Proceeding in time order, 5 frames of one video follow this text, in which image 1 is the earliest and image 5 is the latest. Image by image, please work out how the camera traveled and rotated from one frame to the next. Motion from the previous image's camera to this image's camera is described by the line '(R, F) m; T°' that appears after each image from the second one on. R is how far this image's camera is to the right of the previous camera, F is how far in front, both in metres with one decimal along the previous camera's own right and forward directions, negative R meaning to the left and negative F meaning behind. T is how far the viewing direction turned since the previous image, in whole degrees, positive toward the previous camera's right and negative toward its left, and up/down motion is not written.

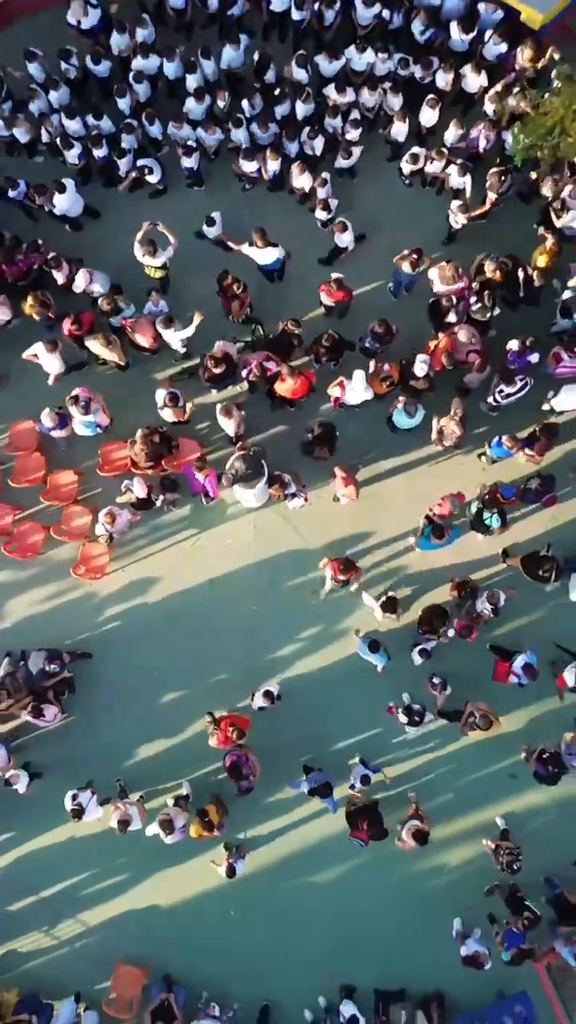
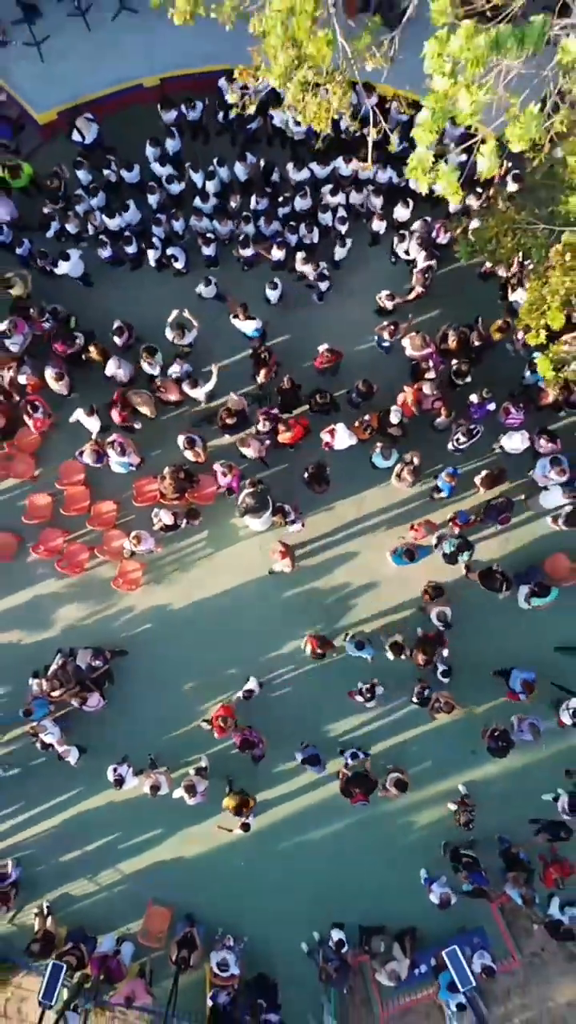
(+0.1, -1.9) m; -1°
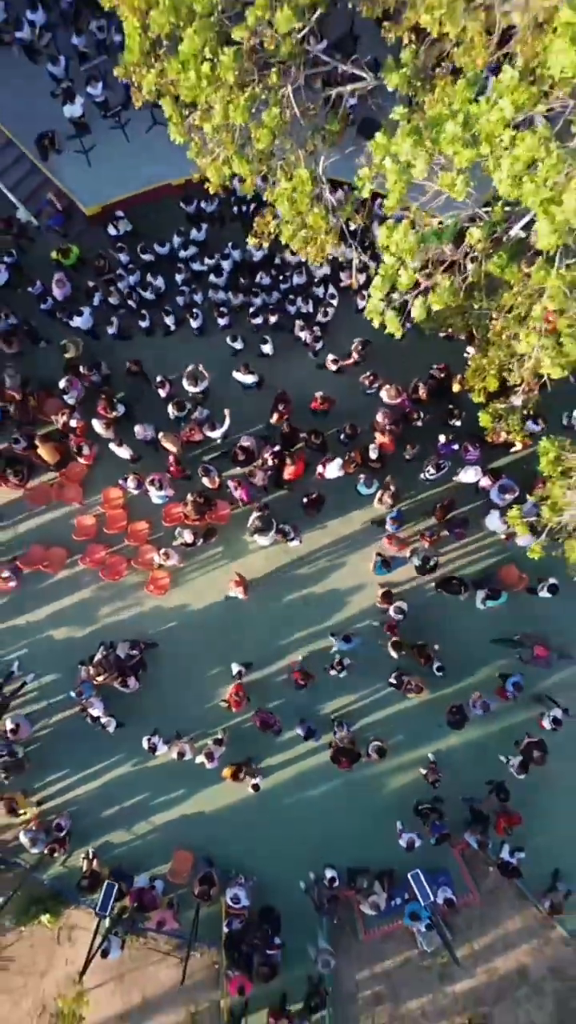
(0.0, -2.3) m; 0°
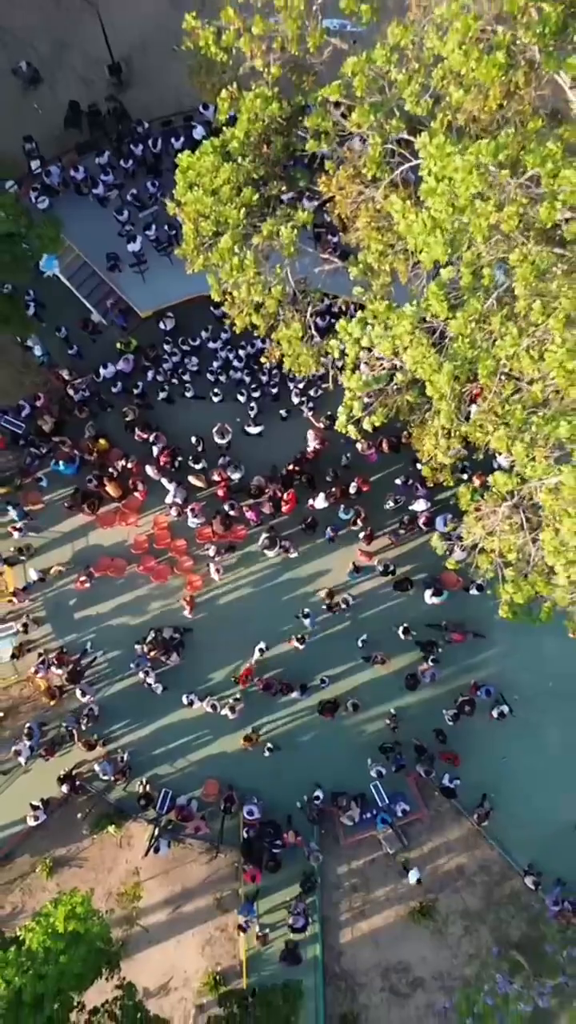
(0.0, -4.7) m; 0°
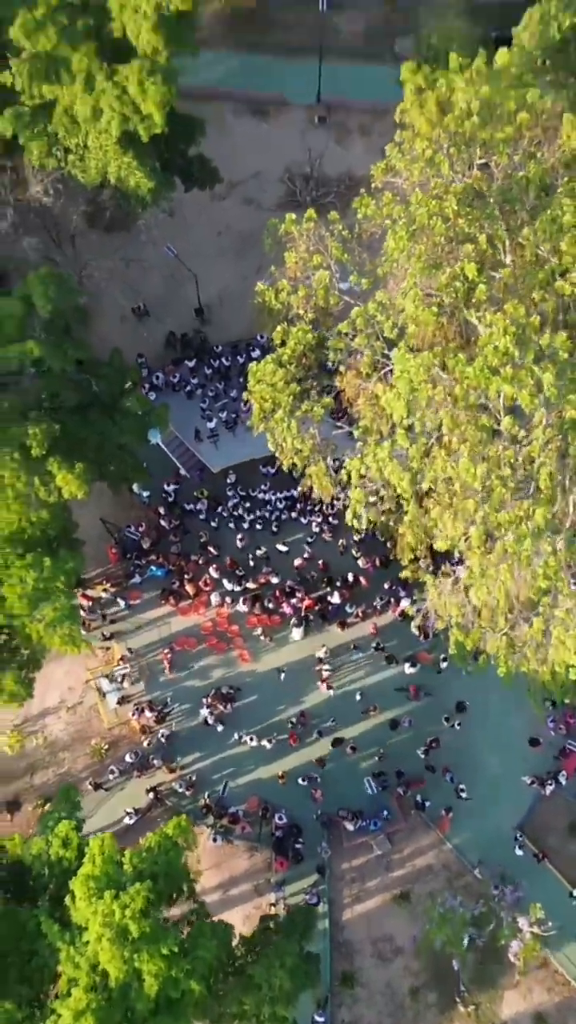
(-0.3, -7.6) m; 0°
